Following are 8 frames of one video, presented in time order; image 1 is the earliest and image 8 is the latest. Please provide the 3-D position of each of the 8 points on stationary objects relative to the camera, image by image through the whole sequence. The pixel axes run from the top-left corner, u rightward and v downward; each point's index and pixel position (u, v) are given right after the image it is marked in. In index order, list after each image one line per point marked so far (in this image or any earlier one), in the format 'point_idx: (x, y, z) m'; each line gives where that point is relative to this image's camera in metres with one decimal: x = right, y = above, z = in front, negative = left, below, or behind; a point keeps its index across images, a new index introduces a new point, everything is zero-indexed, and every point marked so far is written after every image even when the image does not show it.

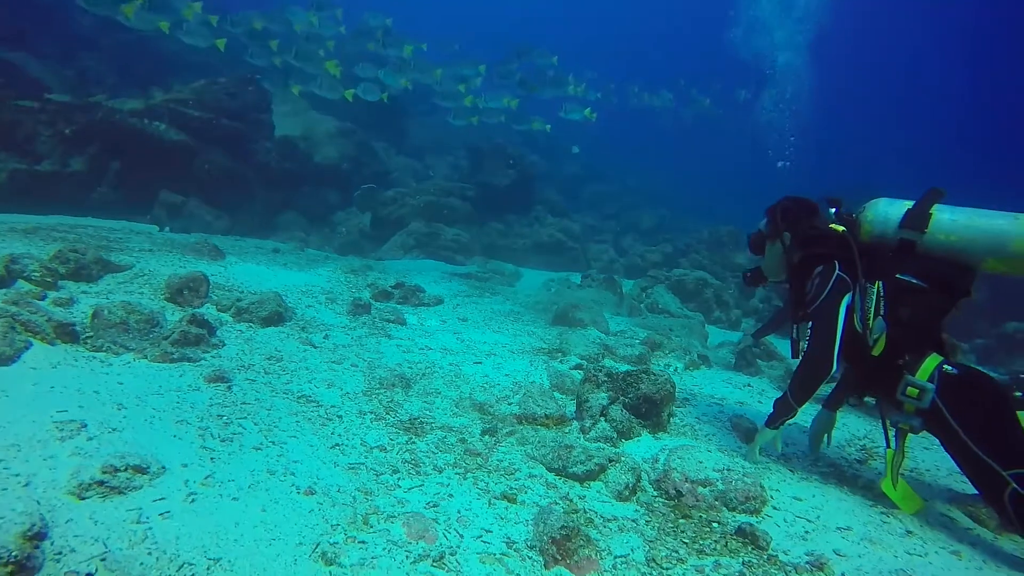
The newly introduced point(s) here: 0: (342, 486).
0: (-1.2, -1.4, +3.5) m
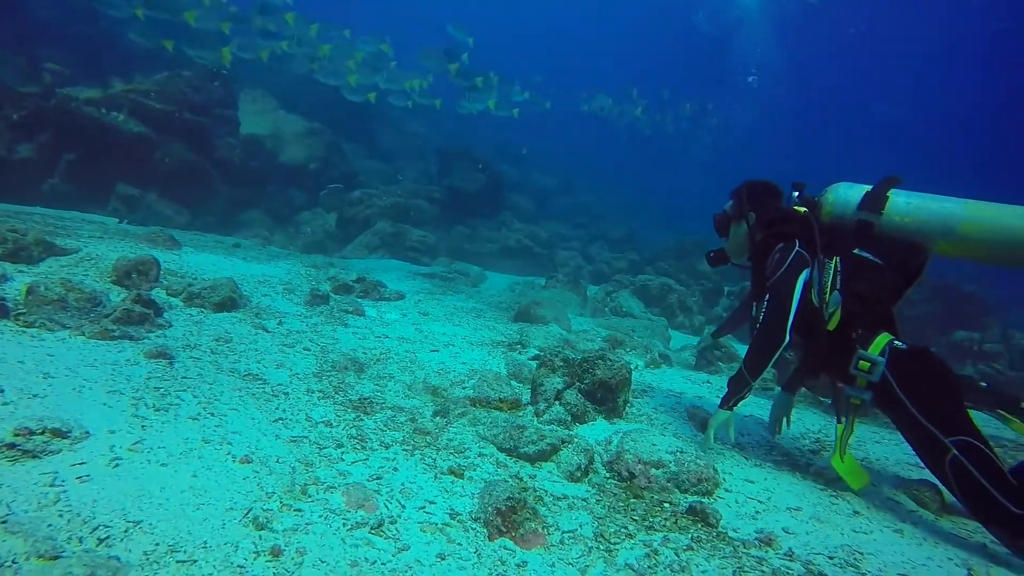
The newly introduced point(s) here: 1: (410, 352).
0: (-1.5, -1.1, +3.4) m
1: (-1.0, -0.6, +4.9) m
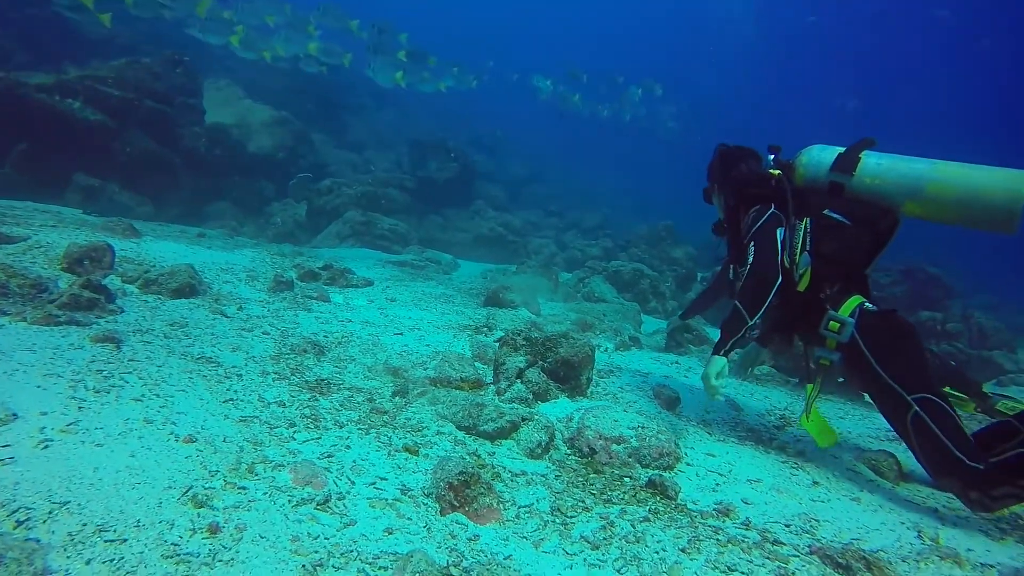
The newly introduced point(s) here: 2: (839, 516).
0: (-1.8, -1.0, +3.3) m
1: (-1.3, -0.5, +4.8) m
2: (+2.2, -1.5, +3.4) m
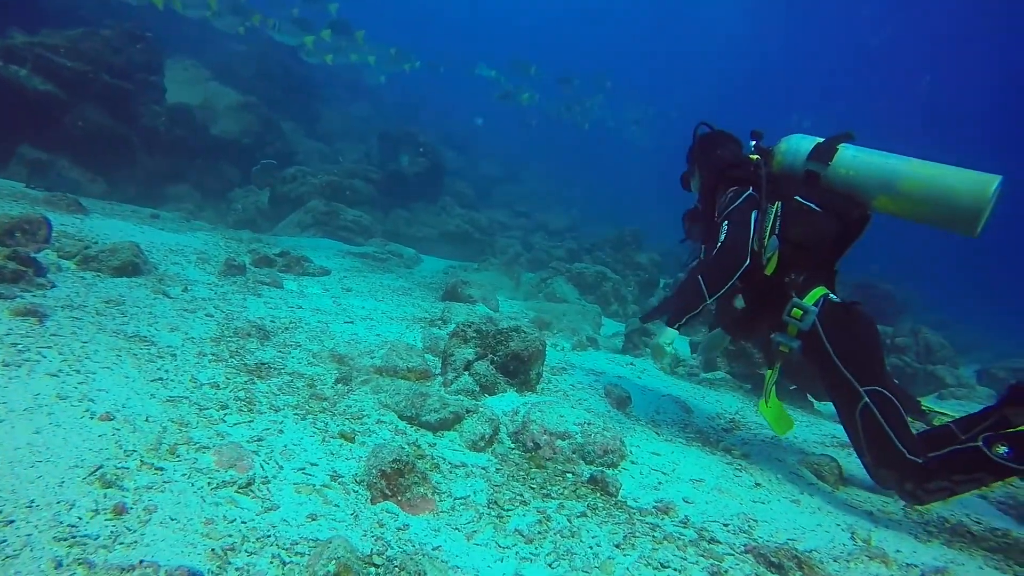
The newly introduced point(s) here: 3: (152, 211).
0: (-2.2, -0.8, +3.1) m
1: (-1.7, -0.3, +4.7) m
2: (+1.7, -1.5, +3.4) m
3: (-4.5, +1.0, +6.4) m
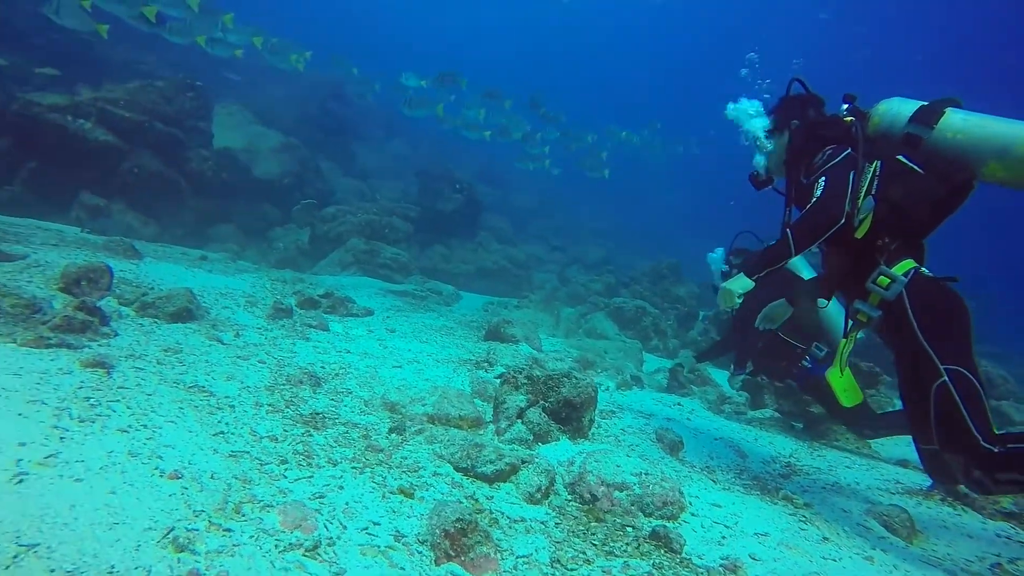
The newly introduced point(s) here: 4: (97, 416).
0: (-1.8, -1.1, +3.1) m
1: (-1.3, -0.7, +4.7) m
2: (+2.1, -1.8, +3.2) m
3: (-4.0, +0.5, +6.6) m
4: (-2.7, -0.8, +3.3) m
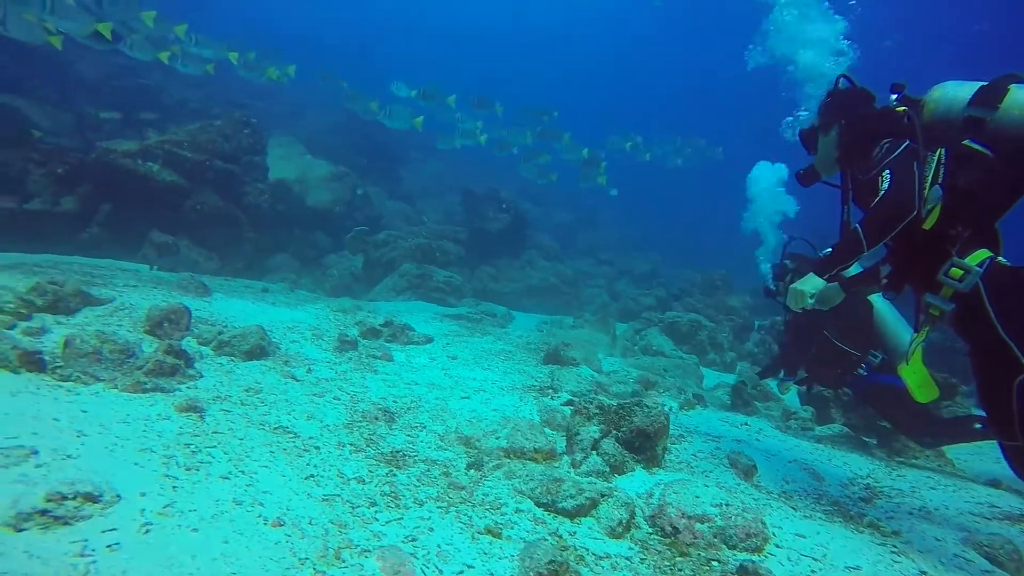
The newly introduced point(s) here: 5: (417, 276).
0: (-1.3, -1.5, +3.3) m
1: (-0.7, -1.1, +4.8) m
2: (+2.7, -2.0, +3.1) m
3: (-3.4, +0.1, +6.8) m
4: (-2.1, -1.2, +3.5) m
5: (-1.6, +0.2, +8.5) m
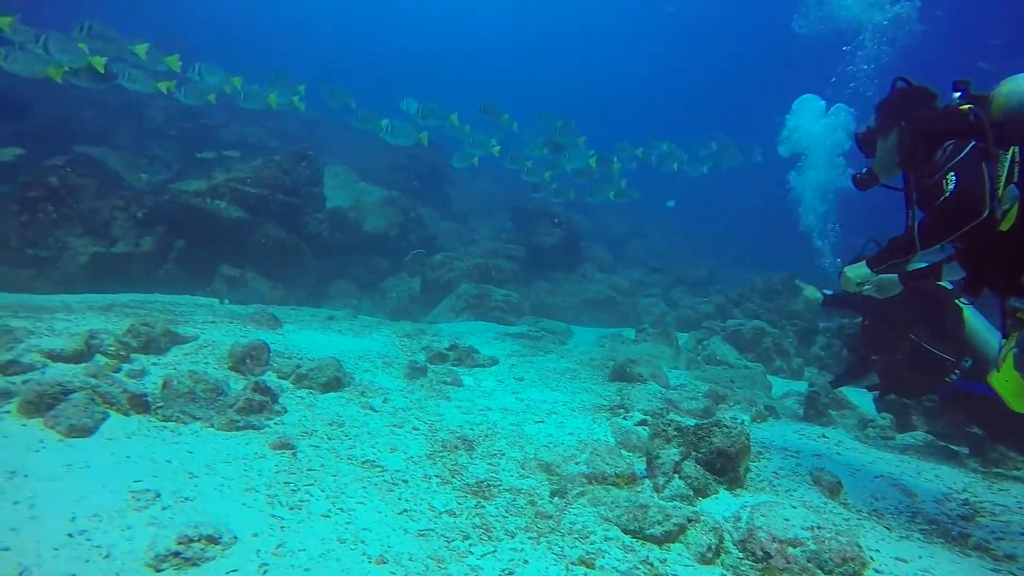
0: (-0.6, -1.8, +3.4) m
1: (0.0, -1.3, +4.9) m
2: (+3.4, -2.1, +3.0) m
3: (-2.6, -0.3, +7.0) m
4: (-1.5, -1.5, +3.6) m
5: (-0.8, -0.1, +8.6) m
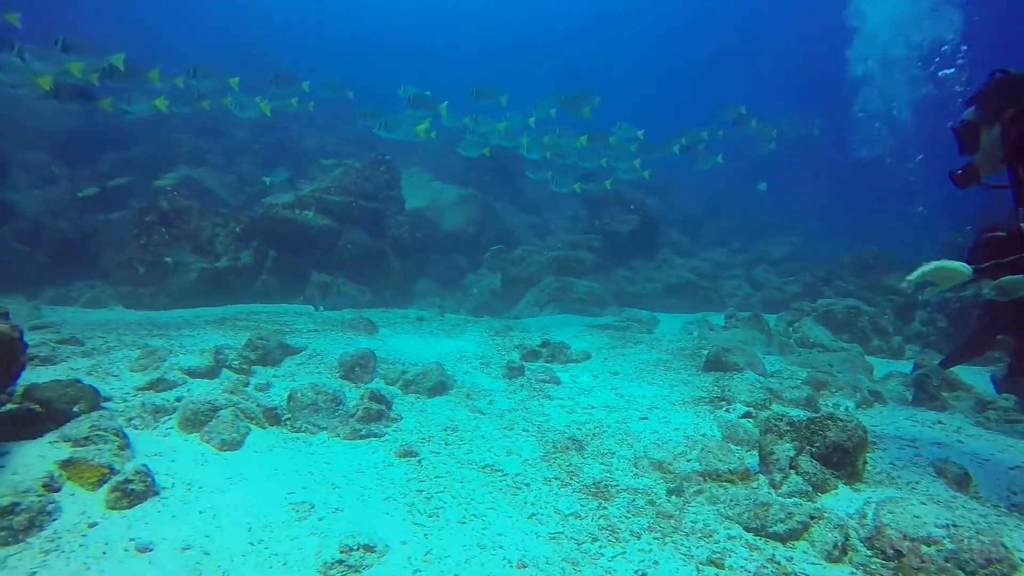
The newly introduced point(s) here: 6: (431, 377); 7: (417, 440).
0: (+0.3, -1.9, +3.6) m
1: (+1.0, -1.3, +5.0) m
2: (+4.2, -2.0, +2.9) m
3: (-1.4, -0.3, +7.3) m
4: (-0.6, -1.7, +3.9) m
5: (+0.5, +0.1, +8.7) m
6: (-0.9, -0.9, +5.4) m
7: (-0.9, -1.4, +4.7) m
